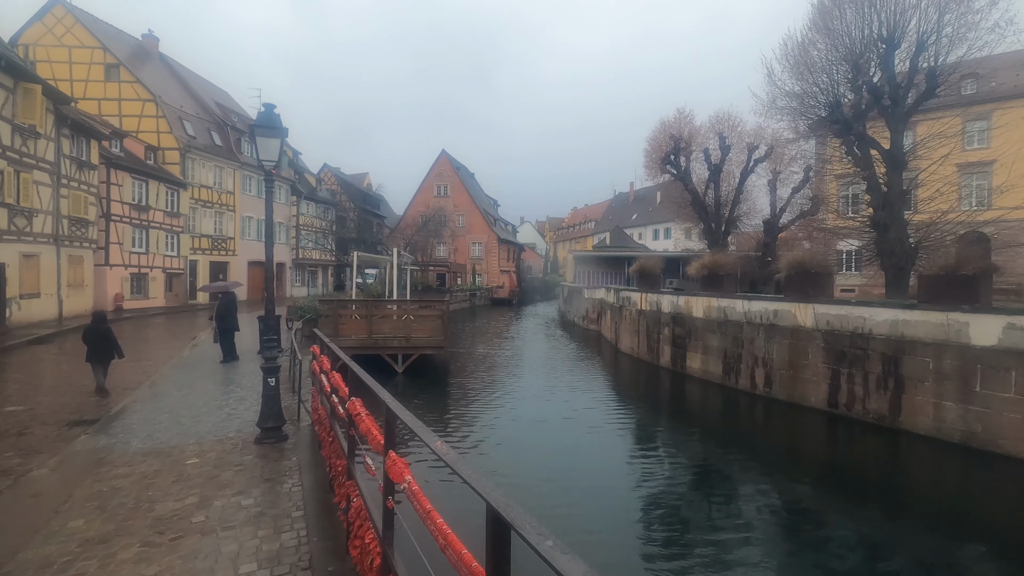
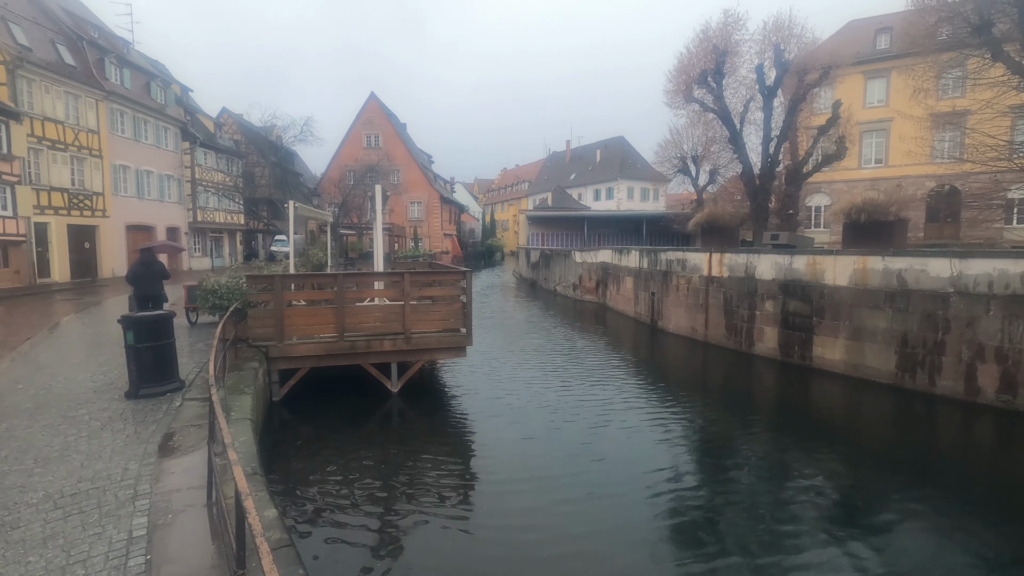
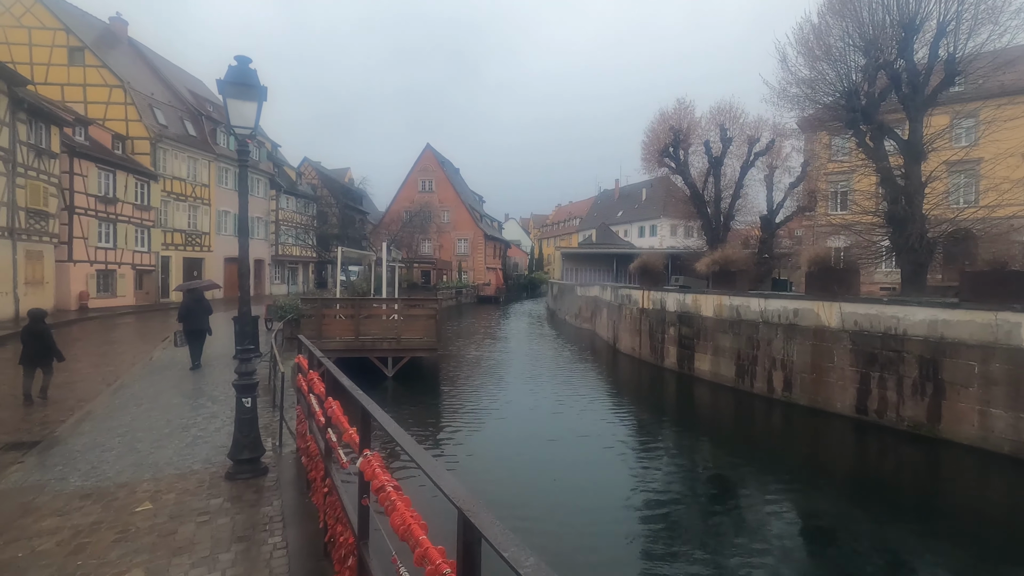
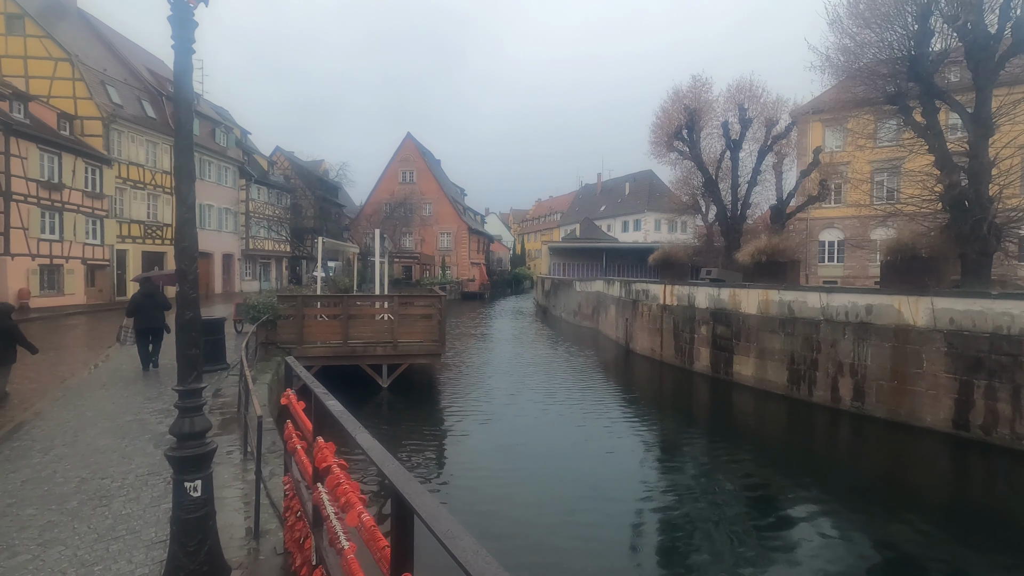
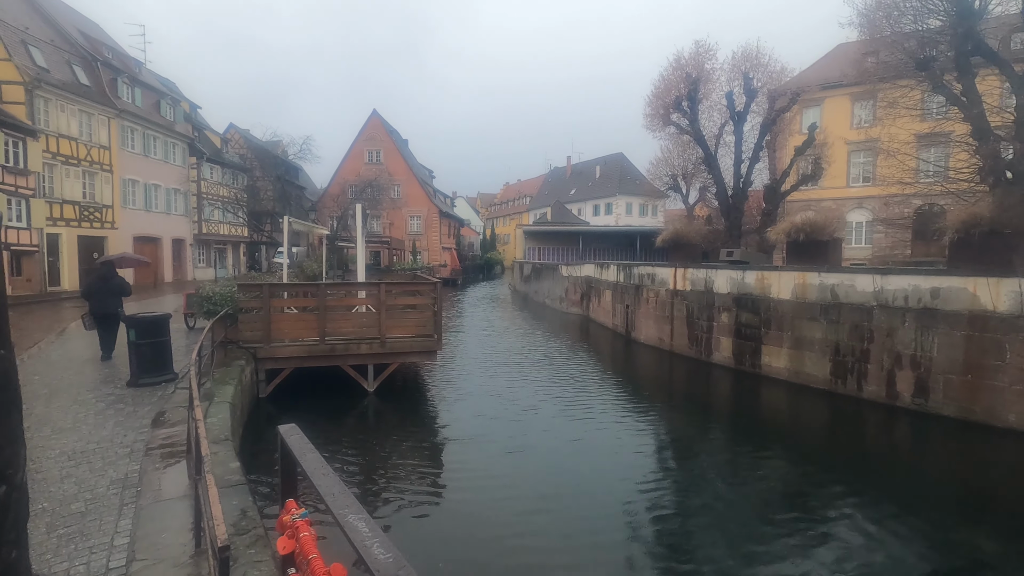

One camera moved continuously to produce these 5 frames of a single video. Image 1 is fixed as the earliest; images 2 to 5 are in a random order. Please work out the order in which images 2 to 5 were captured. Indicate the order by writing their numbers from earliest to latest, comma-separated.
3, 4, 5, 2
